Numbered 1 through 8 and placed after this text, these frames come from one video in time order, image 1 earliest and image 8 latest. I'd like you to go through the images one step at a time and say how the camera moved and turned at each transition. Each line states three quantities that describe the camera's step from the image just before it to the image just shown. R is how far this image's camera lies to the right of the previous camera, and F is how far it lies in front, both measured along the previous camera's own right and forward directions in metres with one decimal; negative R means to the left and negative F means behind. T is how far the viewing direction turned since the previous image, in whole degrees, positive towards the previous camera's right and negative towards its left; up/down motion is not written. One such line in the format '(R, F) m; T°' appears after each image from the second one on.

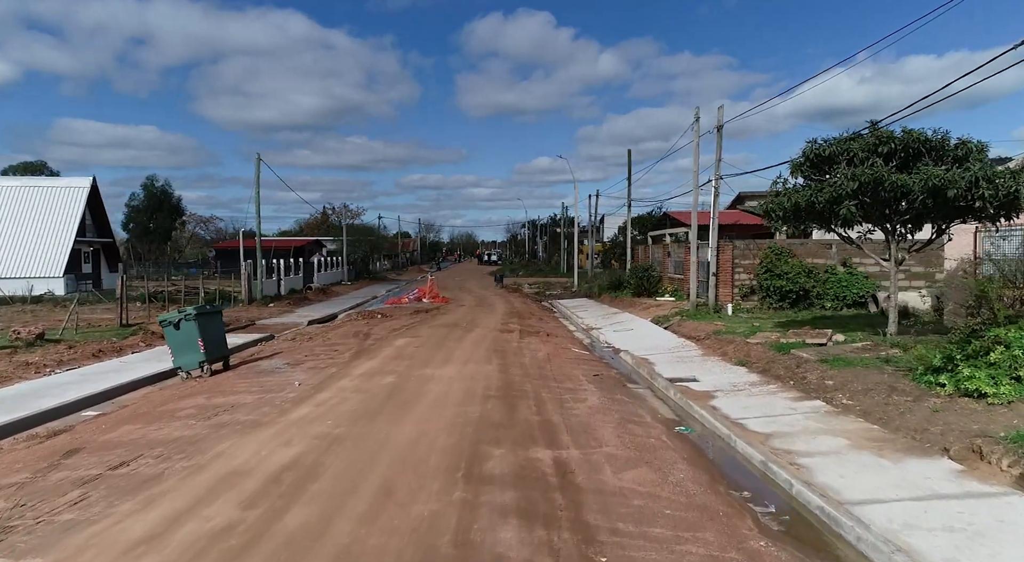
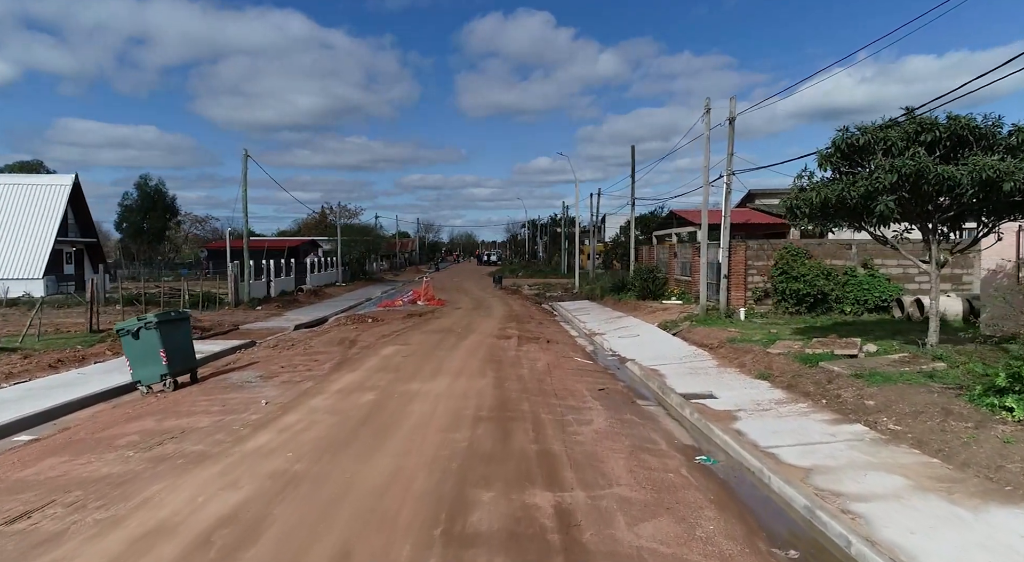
(+0.1, +1.2) m; 0°
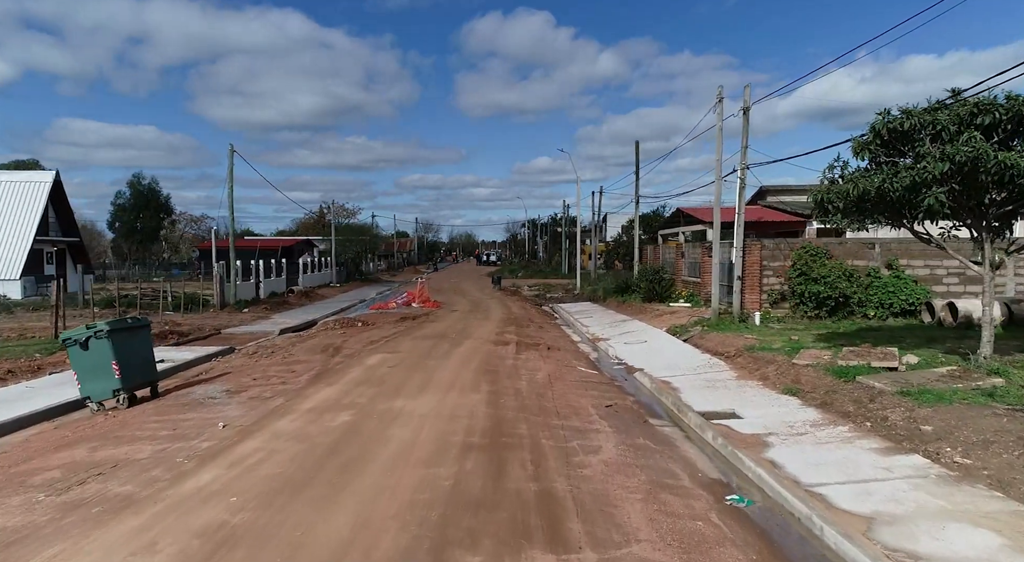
(+0.1, +1.2) m; 0°
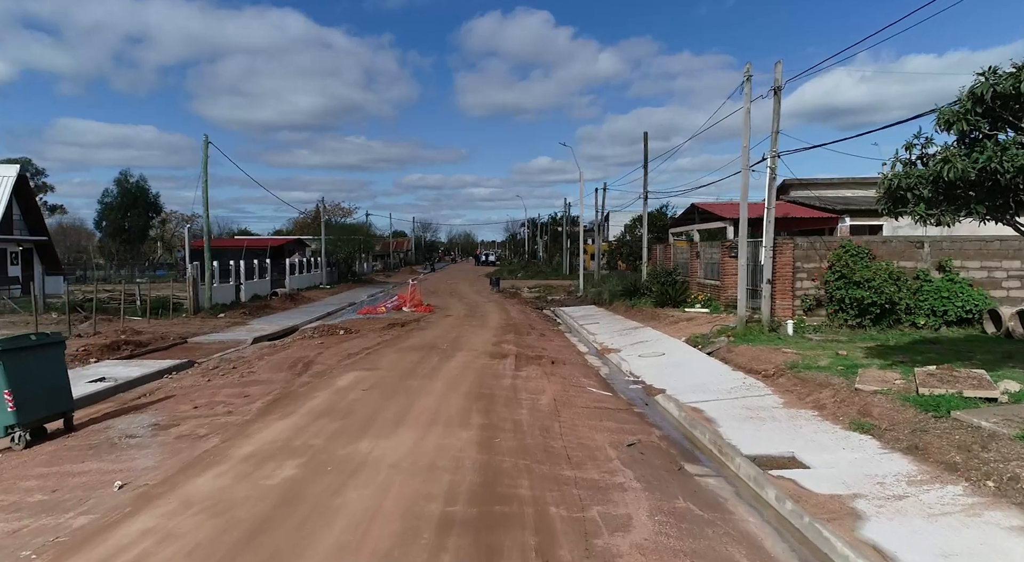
(0.0, +2.0) m; 0°
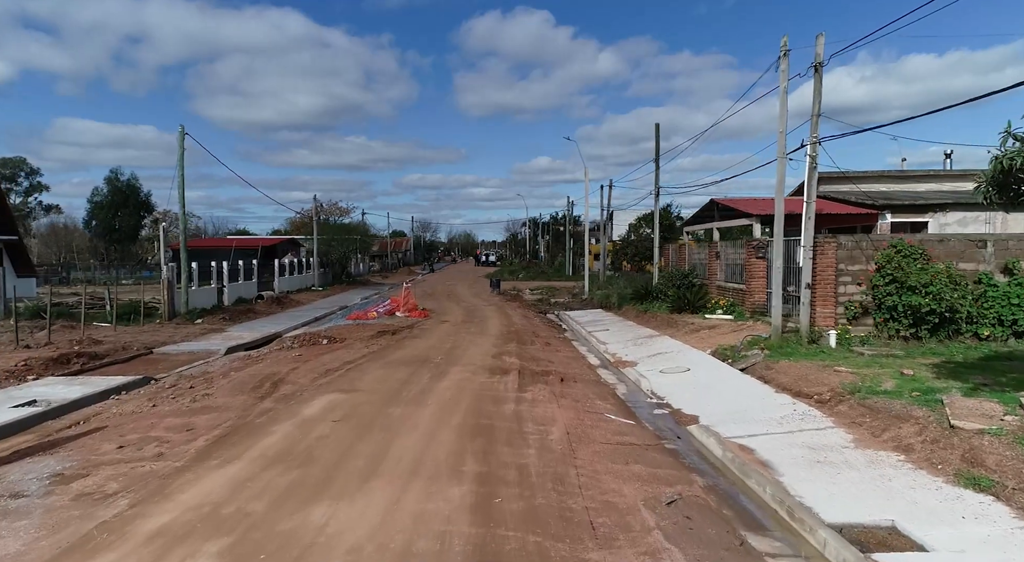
(0.0, +1.9) m; 0°
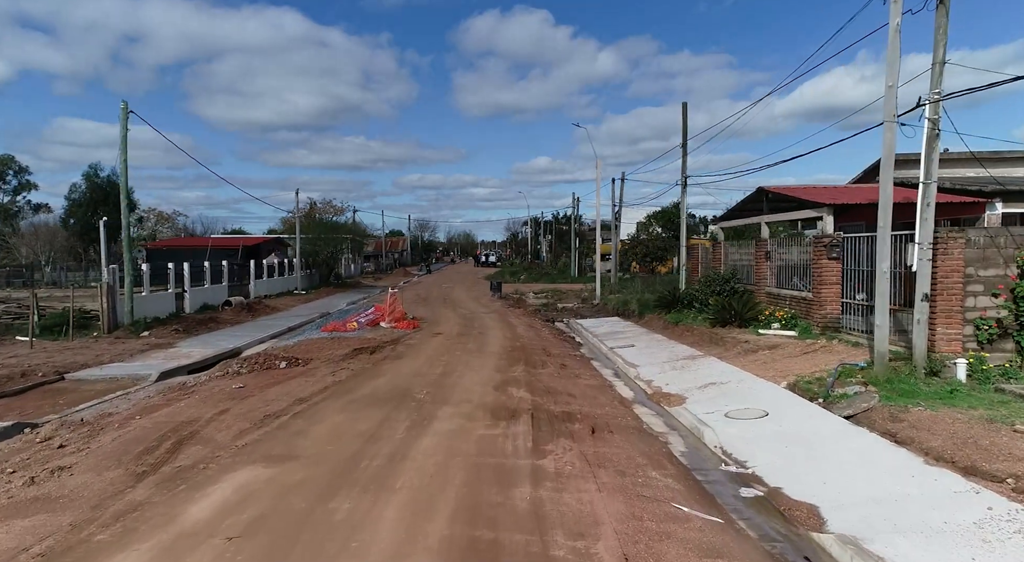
(-0.2, +3.5) m; 0°
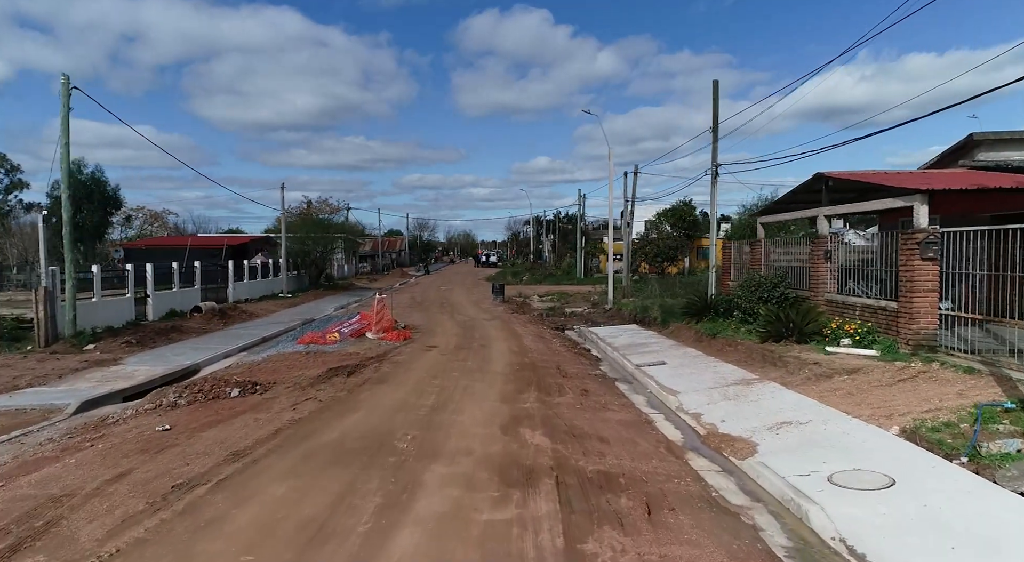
(-0.2, +2.7) m; 0°
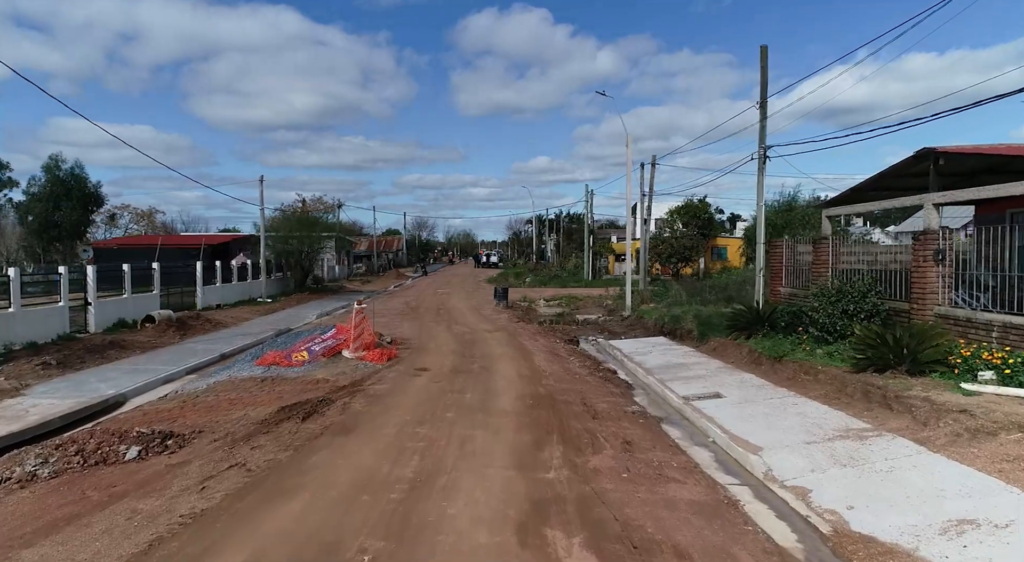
(-0.2, +3.2) m; 0°
